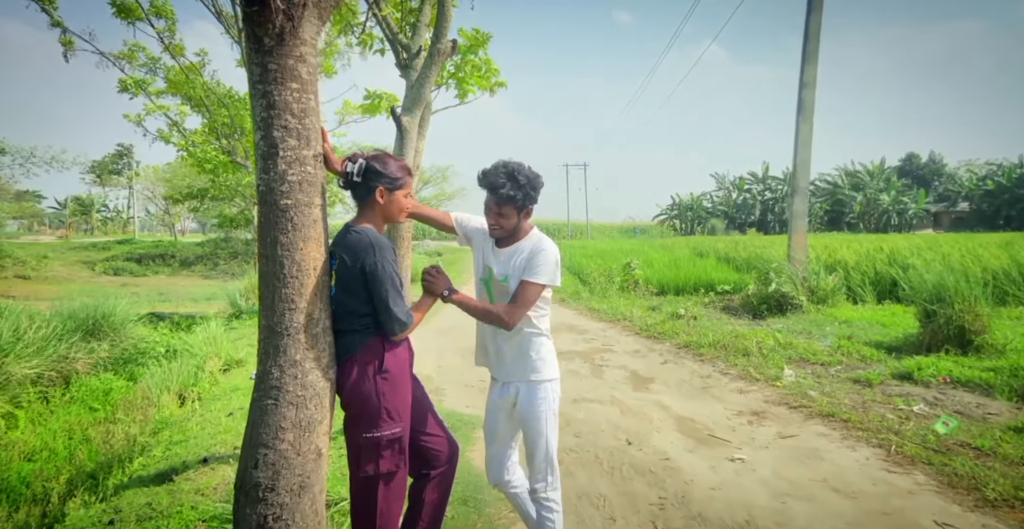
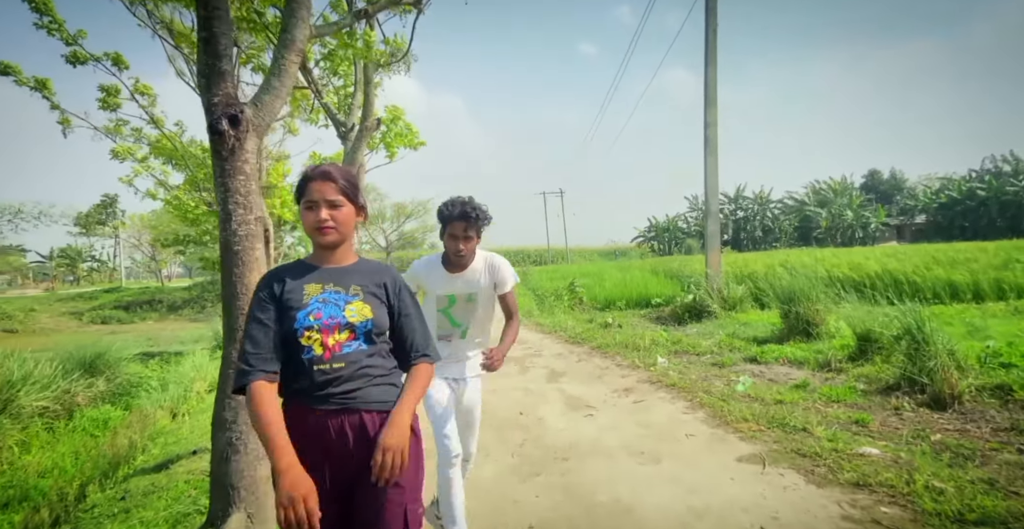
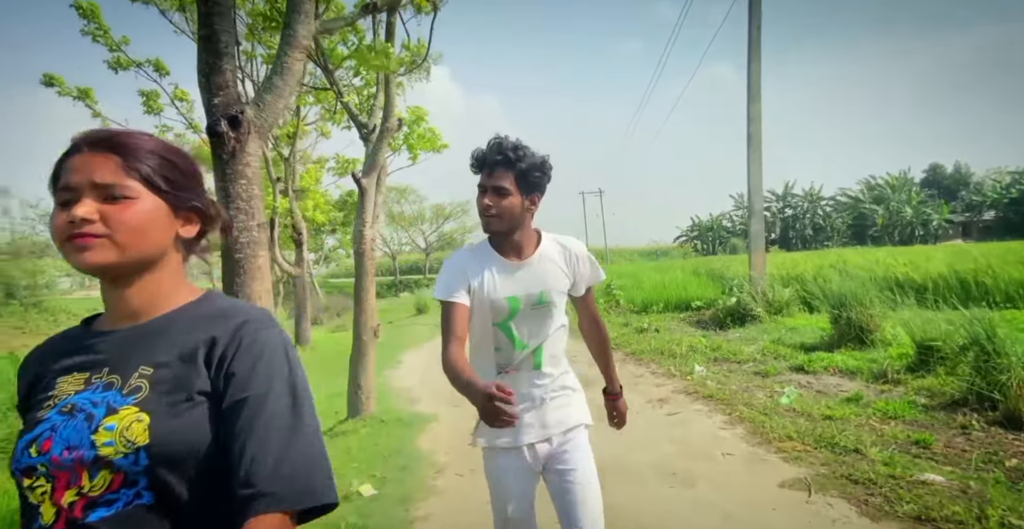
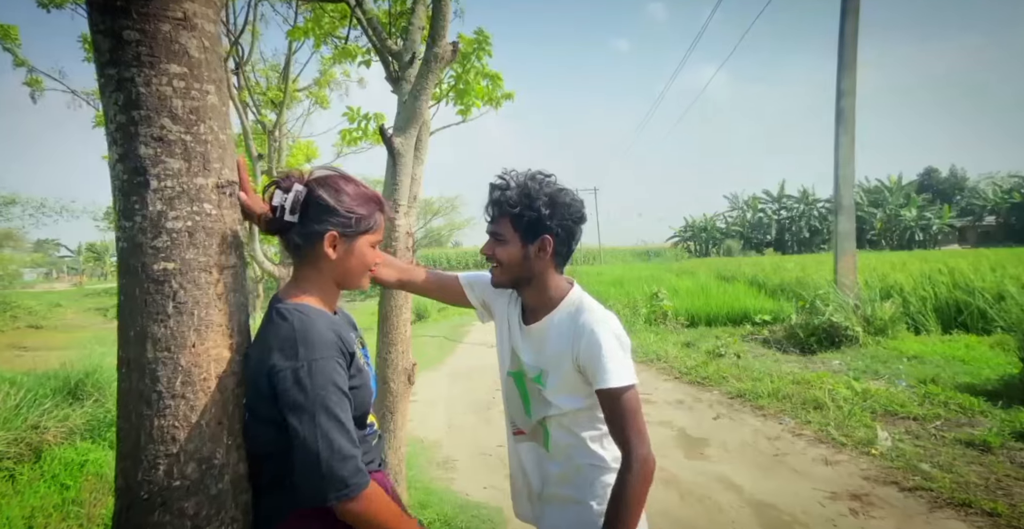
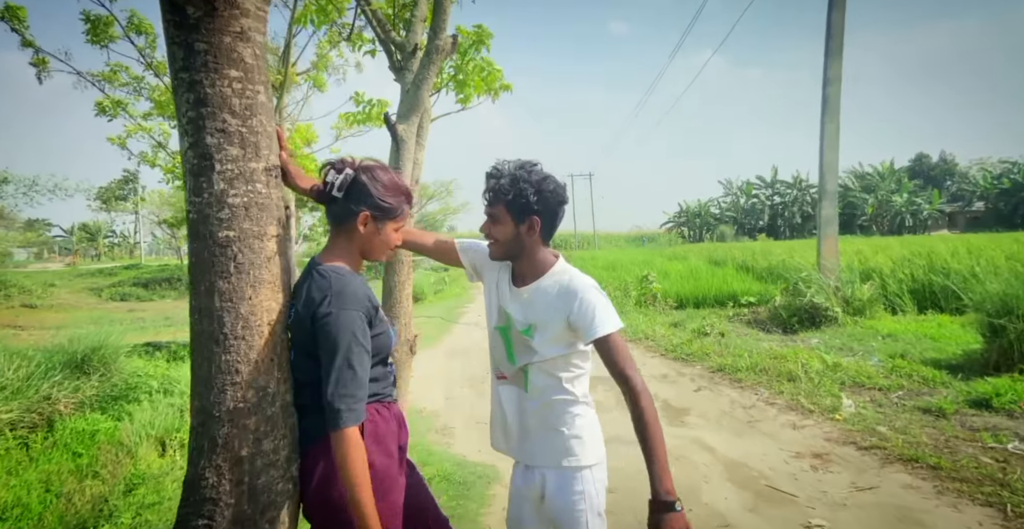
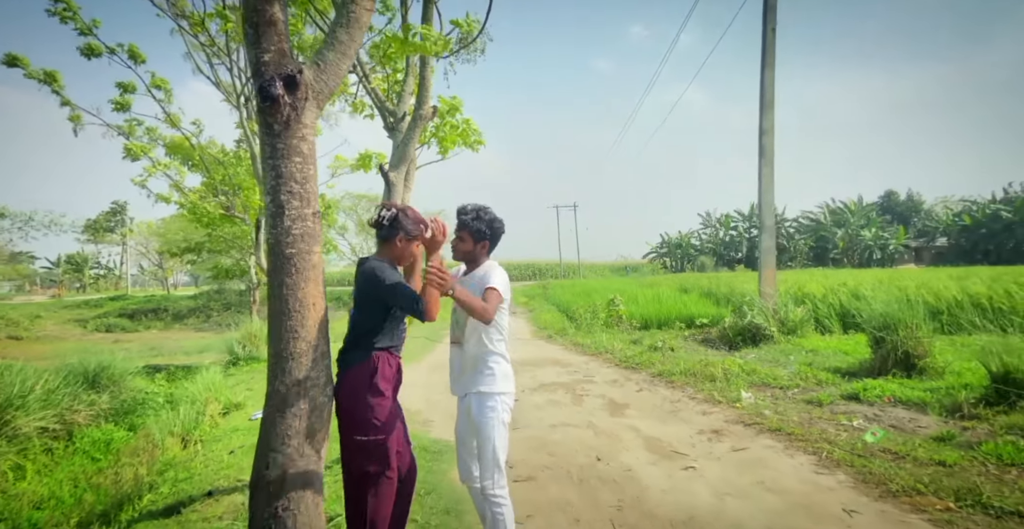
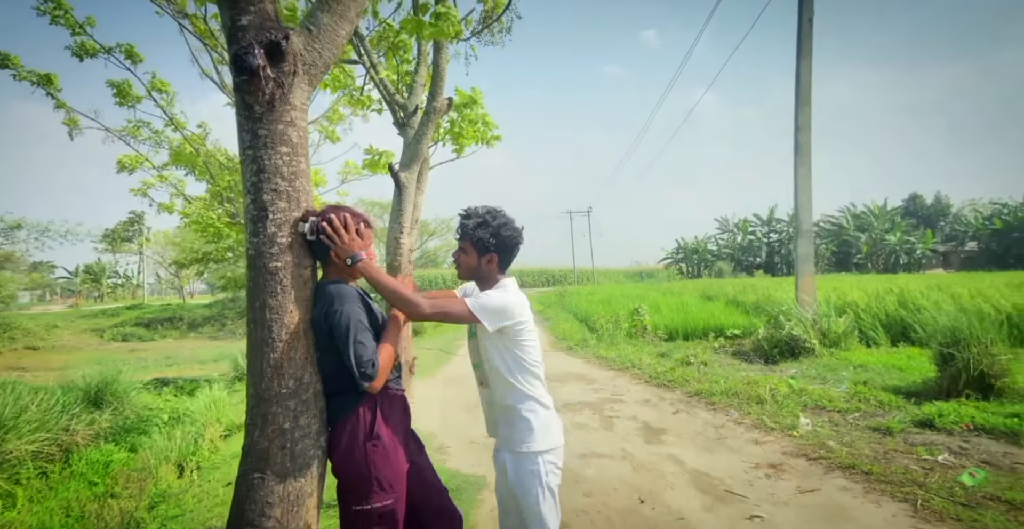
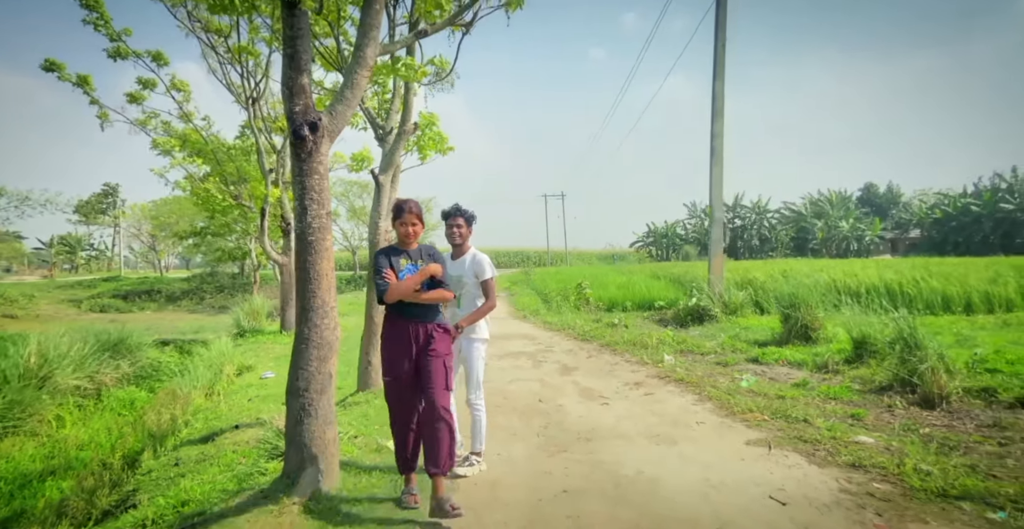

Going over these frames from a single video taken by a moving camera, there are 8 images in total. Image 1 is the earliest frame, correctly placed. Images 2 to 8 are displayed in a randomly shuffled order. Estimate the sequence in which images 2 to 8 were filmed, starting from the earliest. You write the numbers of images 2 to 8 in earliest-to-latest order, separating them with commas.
5, 4, 7, 6, 8, 2, 3
